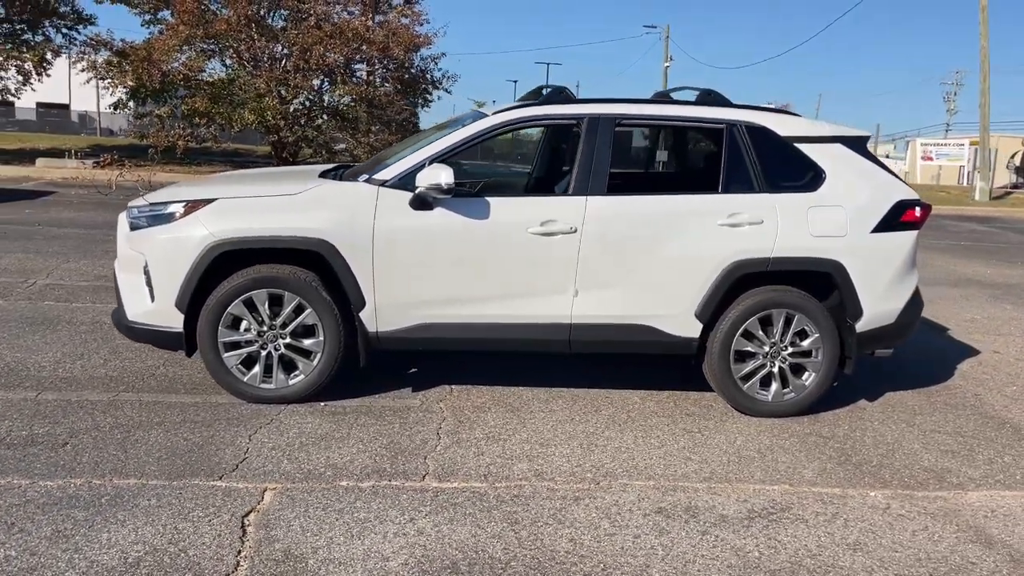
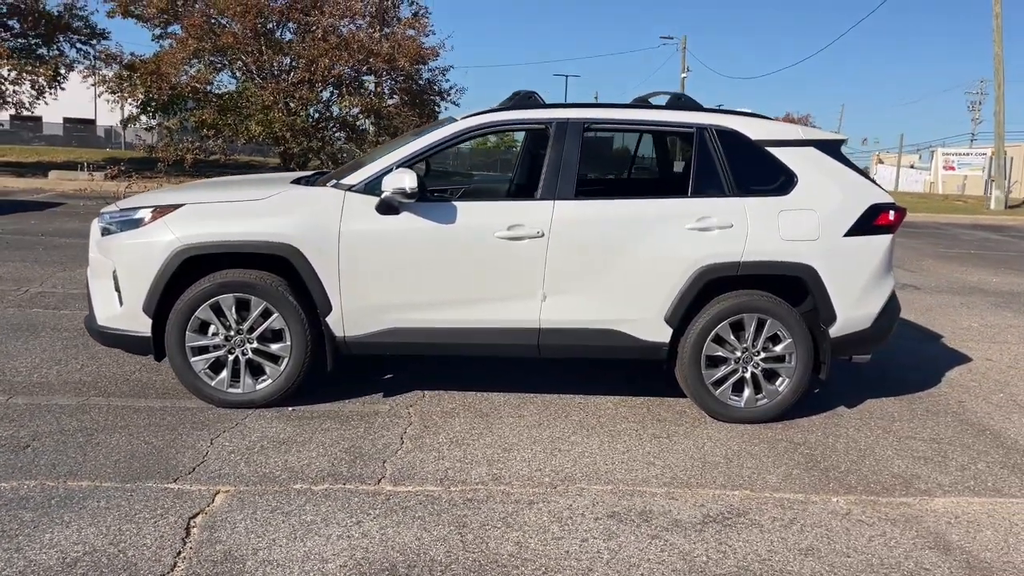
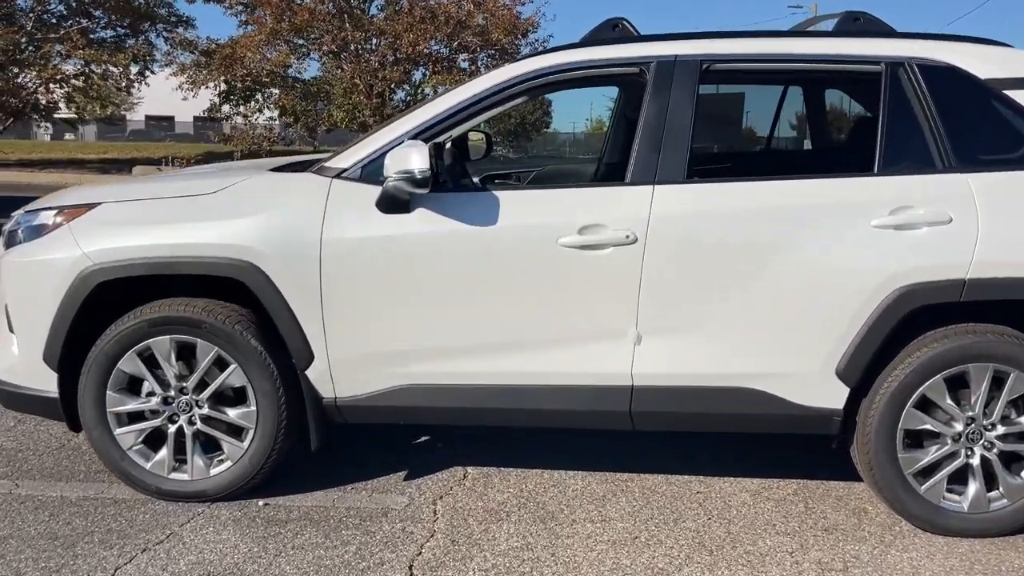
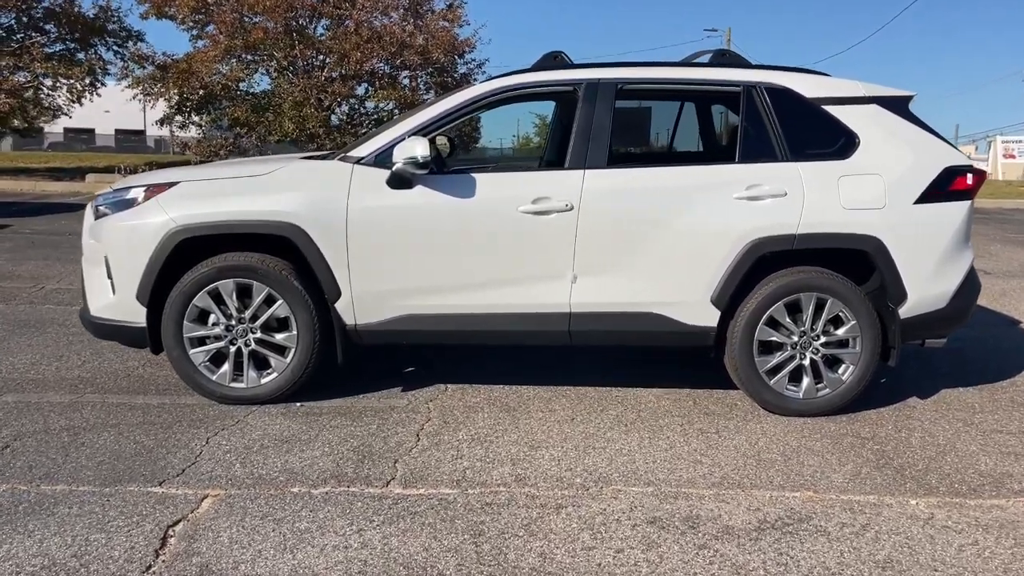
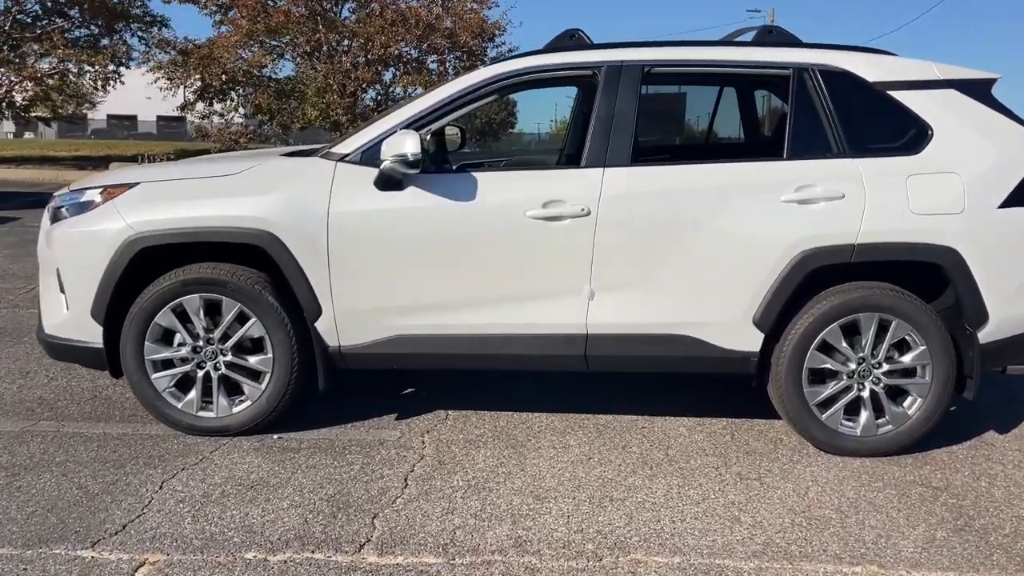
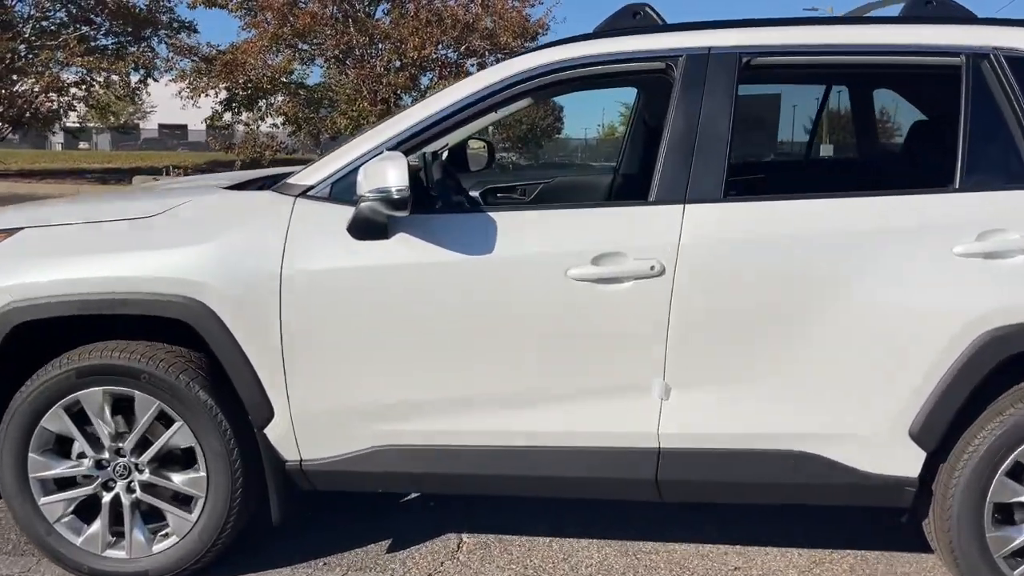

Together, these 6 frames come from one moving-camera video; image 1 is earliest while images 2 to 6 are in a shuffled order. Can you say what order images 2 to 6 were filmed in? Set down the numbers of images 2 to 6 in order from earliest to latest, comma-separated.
2, 4, 5, 3, 6
